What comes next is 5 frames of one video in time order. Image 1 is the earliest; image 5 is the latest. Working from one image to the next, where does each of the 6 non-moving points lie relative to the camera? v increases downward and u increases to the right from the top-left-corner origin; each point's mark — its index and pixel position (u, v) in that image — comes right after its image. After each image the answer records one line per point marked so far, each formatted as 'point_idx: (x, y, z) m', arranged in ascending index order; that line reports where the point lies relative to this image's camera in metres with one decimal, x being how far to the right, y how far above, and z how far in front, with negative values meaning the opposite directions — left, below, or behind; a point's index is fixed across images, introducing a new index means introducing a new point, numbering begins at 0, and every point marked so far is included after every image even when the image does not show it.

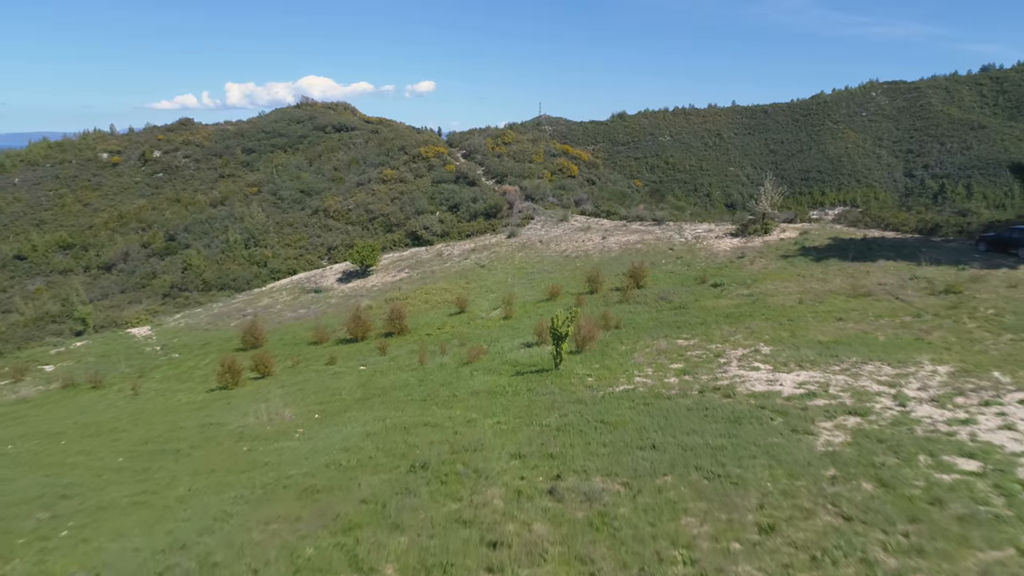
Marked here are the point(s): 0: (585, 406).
0: (+0.8, -1.3, +7.8) m
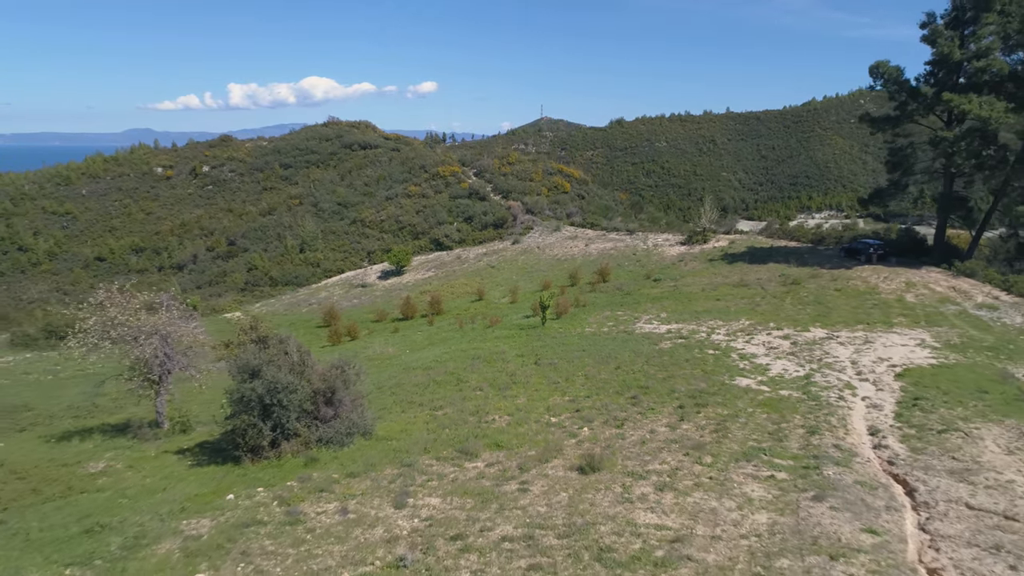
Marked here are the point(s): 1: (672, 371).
0: (+0.9, -1.1, +15.2) m
1: (+2.5, -1.3, +11.4) m
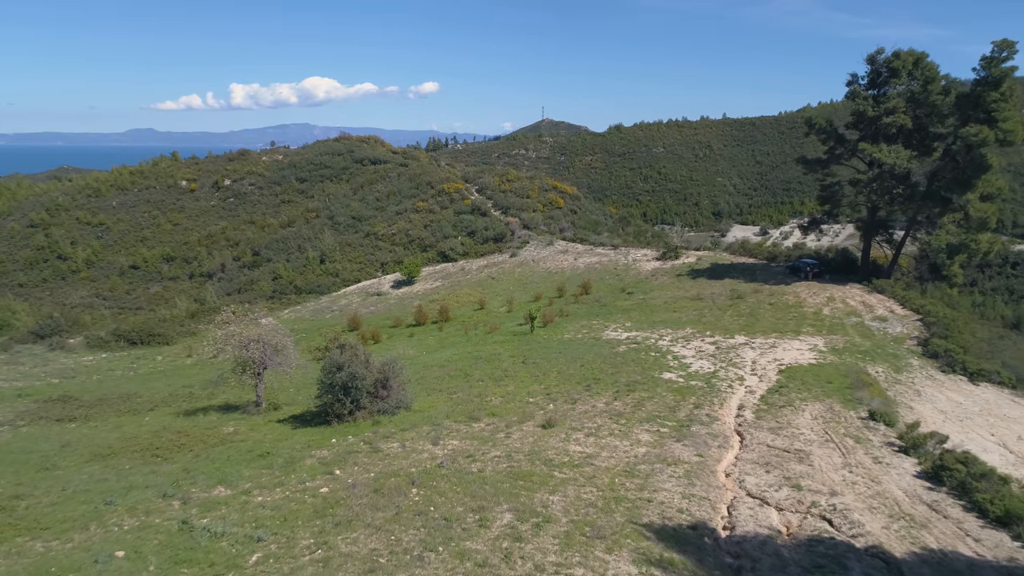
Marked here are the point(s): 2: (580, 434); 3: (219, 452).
0: (+0.7, -1.5, +19.7) m
1: (+2.3, -1.7, +15.8) m
2: (+1.0, -2.2, +10.9) m
3: (-4.3, -2.4, +10.9) m
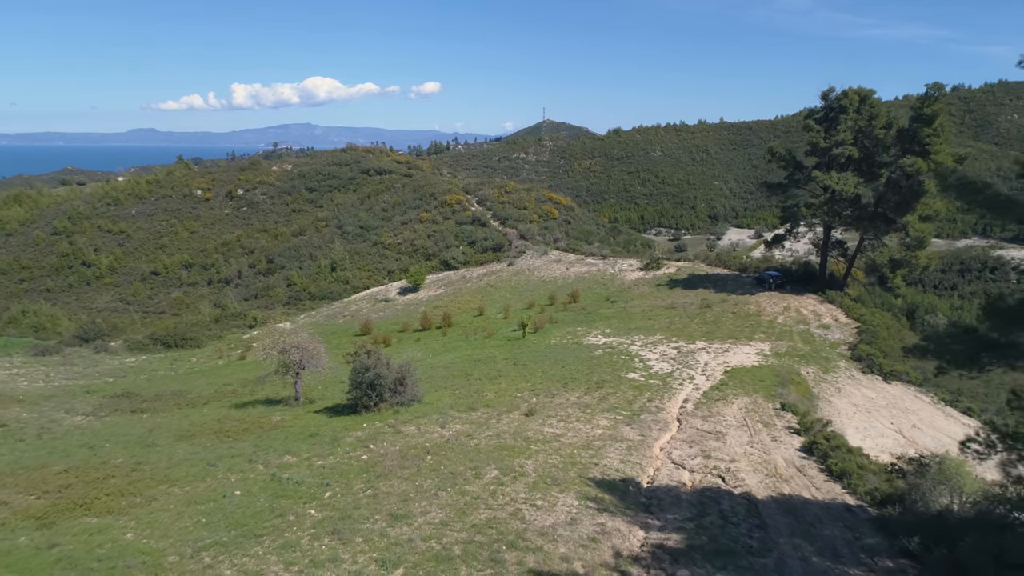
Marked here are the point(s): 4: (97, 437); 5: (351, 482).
0: (+0.5, -1.9, +23.0) m
1: (+2.1, -2.1, +19.1) m
2: (+0.8, -2.5, +14.2) m
3: (-4.5, -2.8, +14.2) m
4: (-8.6, -3.1, +15.1) m
5: (-2.3, -2.7, +10.2) m
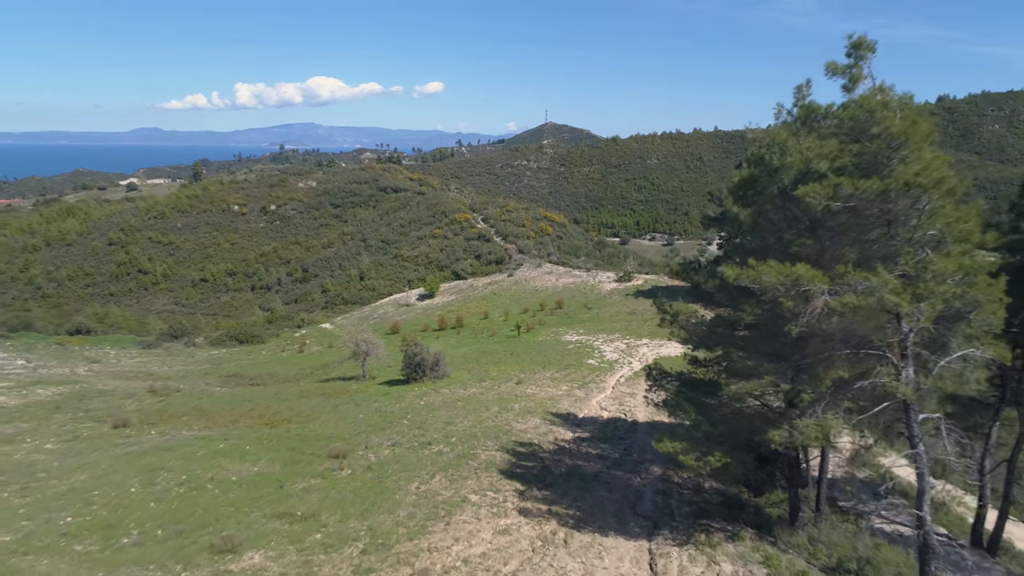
0: (+0.4, -2.4, +31.6) m
1: (+2.0, -2.6, +27.8) m
2: (+0.7, -3.1, +22.8) m
3: (-4.7, -3.3, +22.9) m
4: (-8.7, -3.5, +23.8) m
5: (-2.4, -3.2, +18.9) m
